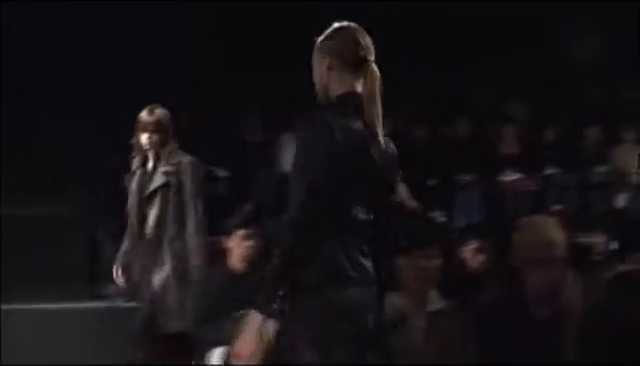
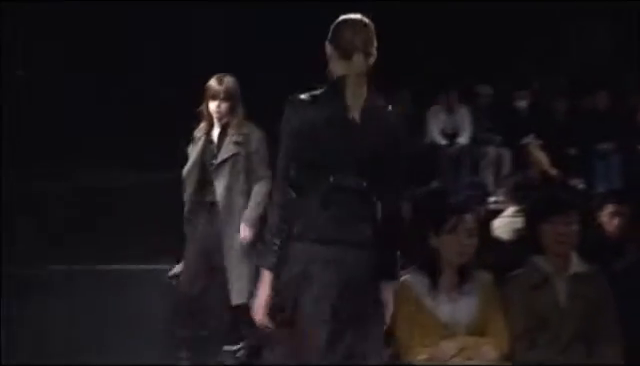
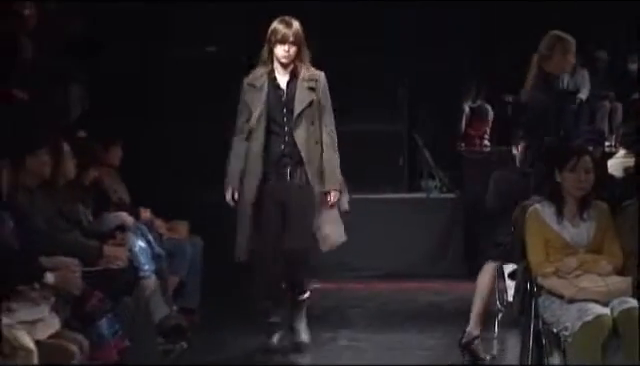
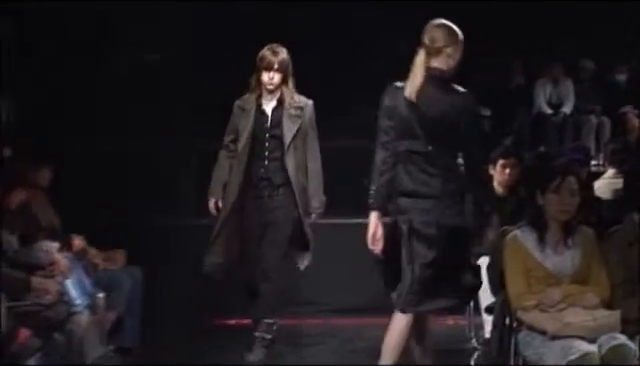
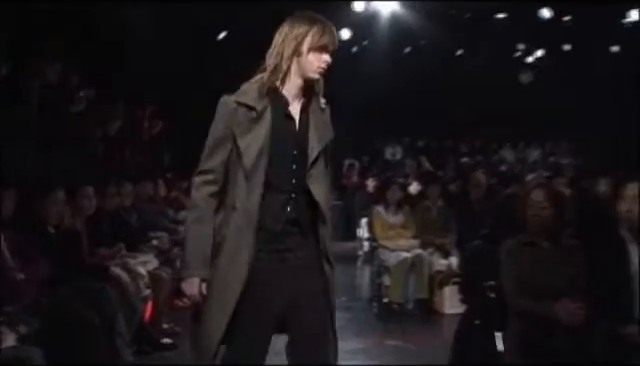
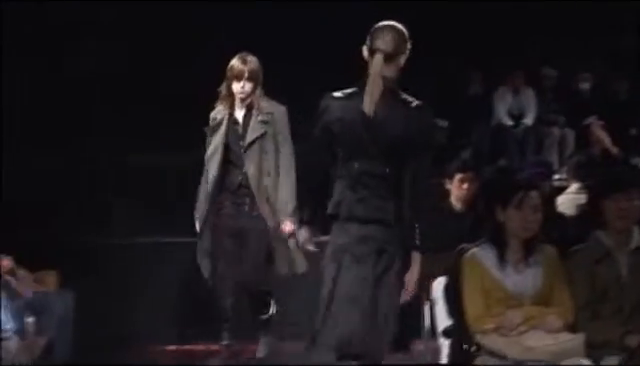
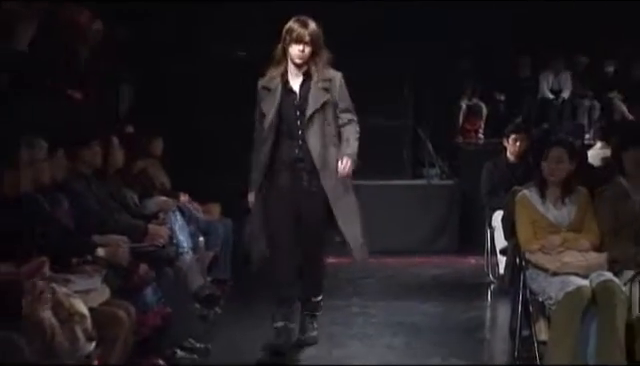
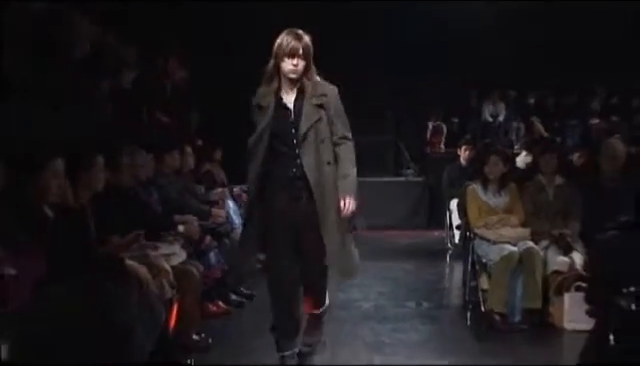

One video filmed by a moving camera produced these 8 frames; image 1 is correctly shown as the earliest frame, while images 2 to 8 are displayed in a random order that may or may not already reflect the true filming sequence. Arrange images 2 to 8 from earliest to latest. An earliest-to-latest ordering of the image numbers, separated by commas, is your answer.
2, 6, 4, 3, 7, 8, 5
